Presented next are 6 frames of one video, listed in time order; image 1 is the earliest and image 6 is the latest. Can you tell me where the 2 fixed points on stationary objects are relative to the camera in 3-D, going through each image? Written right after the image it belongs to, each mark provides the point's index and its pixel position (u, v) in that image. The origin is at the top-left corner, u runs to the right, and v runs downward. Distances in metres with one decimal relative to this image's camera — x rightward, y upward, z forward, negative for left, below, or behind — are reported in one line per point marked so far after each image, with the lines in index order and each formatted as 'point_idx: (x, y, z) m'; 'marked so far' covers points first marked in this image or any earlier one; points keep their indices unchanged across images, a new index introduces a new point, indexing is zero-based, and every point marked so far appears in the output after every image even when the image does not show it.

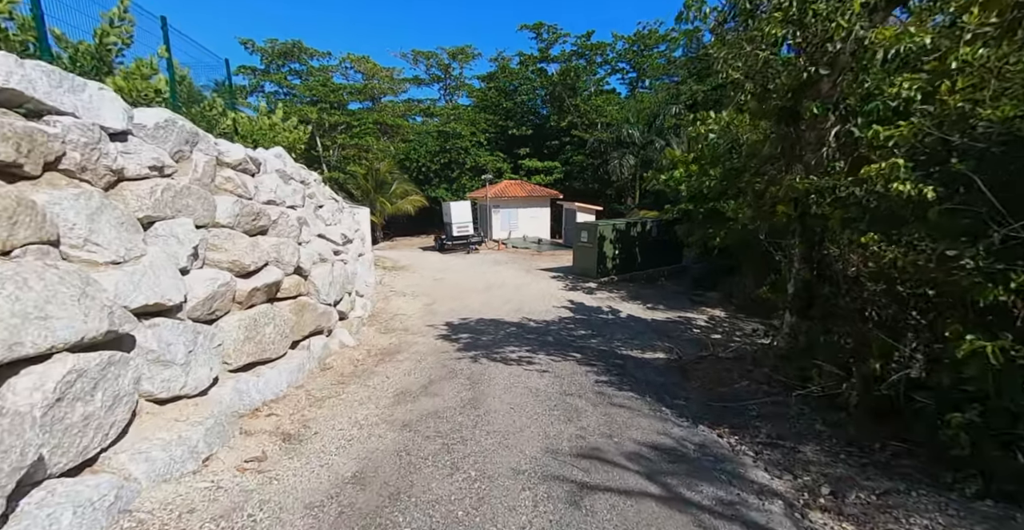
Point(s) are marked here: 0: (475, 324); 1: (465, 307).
0: (-0.8, -1.3, +9.9) m
1: (-1.3, -1.1, +12.2) m
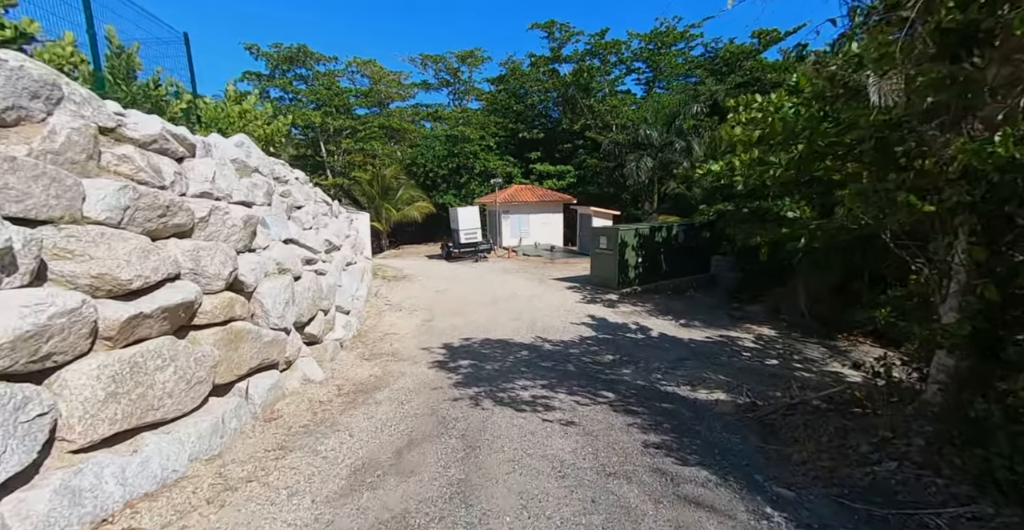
0: (-0.6, -1.5, +8.3) m
1: (-1.0, -1.3, +10.7) m
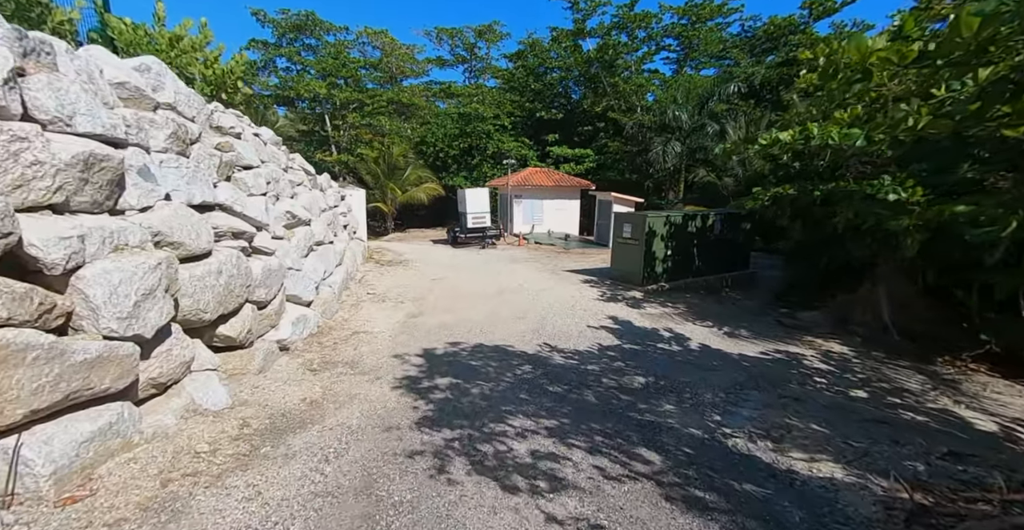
0: (-0.6, -1.3, +6.4) m
1: (-0.9, -1.1, +8.7) m
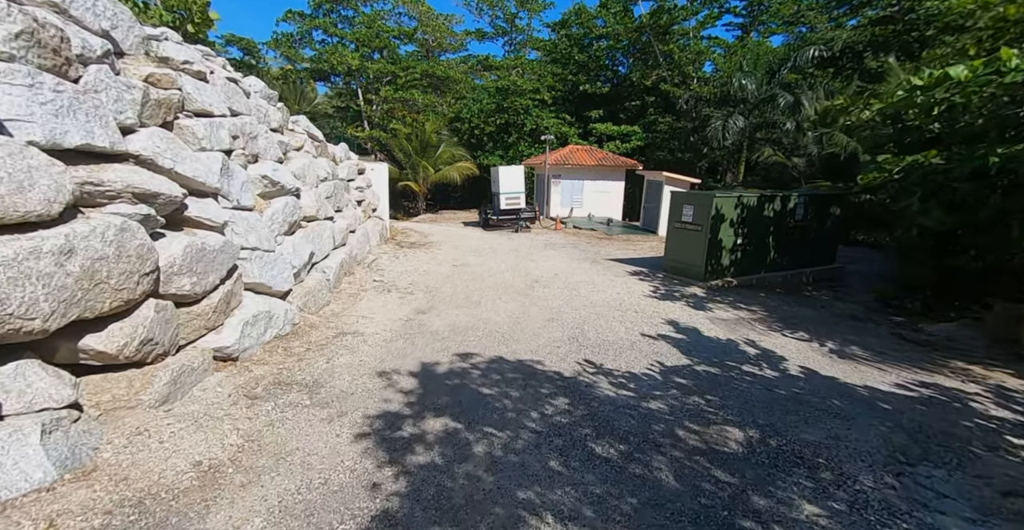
0: (-0.3, -1.1, +4.5) m
1: (-0.5, -0.8, +6.9) m
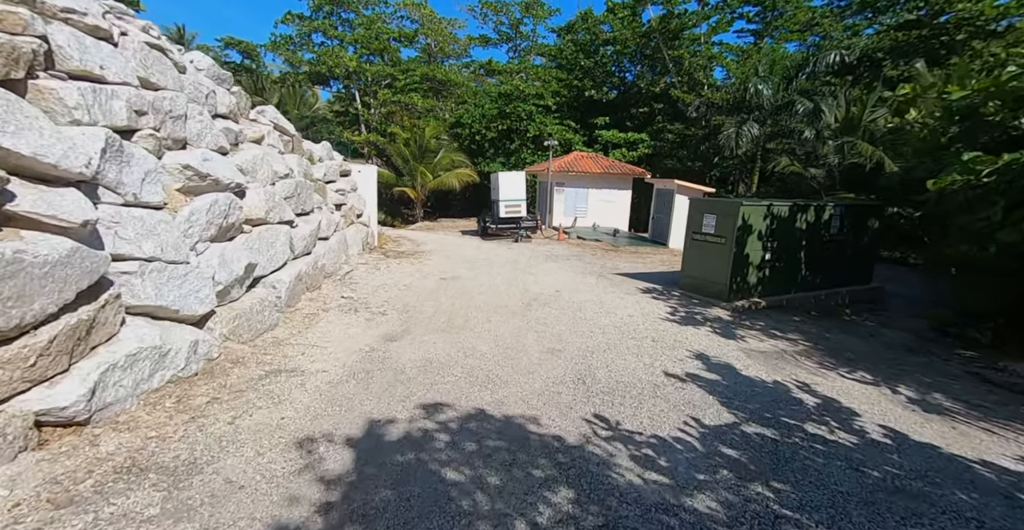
0: (-0.4, -1.3, +3.1) m
1: (-0.6, -1.0, +5.4) m
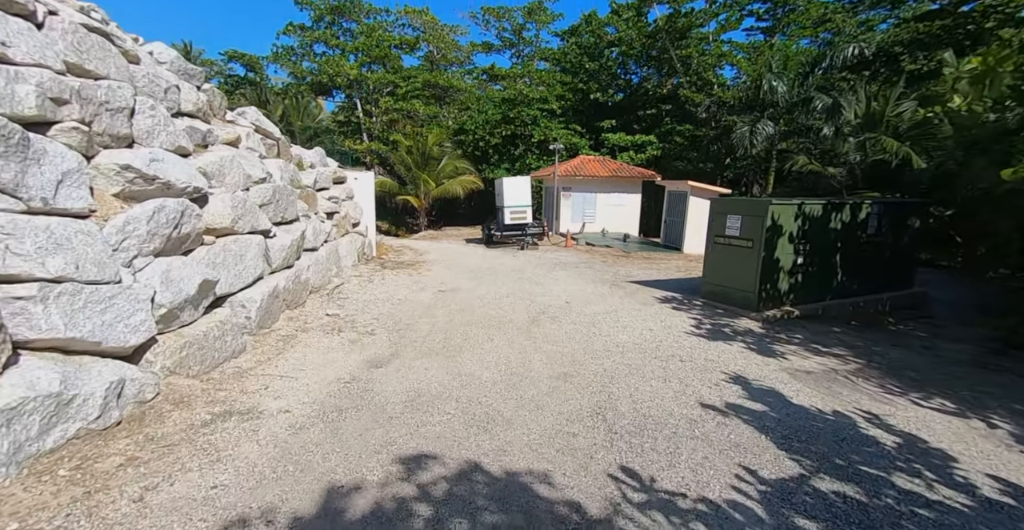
0: (-0.4, -1.4, +2.2) m
1: (-0.6, -1.2, +4.5) m
